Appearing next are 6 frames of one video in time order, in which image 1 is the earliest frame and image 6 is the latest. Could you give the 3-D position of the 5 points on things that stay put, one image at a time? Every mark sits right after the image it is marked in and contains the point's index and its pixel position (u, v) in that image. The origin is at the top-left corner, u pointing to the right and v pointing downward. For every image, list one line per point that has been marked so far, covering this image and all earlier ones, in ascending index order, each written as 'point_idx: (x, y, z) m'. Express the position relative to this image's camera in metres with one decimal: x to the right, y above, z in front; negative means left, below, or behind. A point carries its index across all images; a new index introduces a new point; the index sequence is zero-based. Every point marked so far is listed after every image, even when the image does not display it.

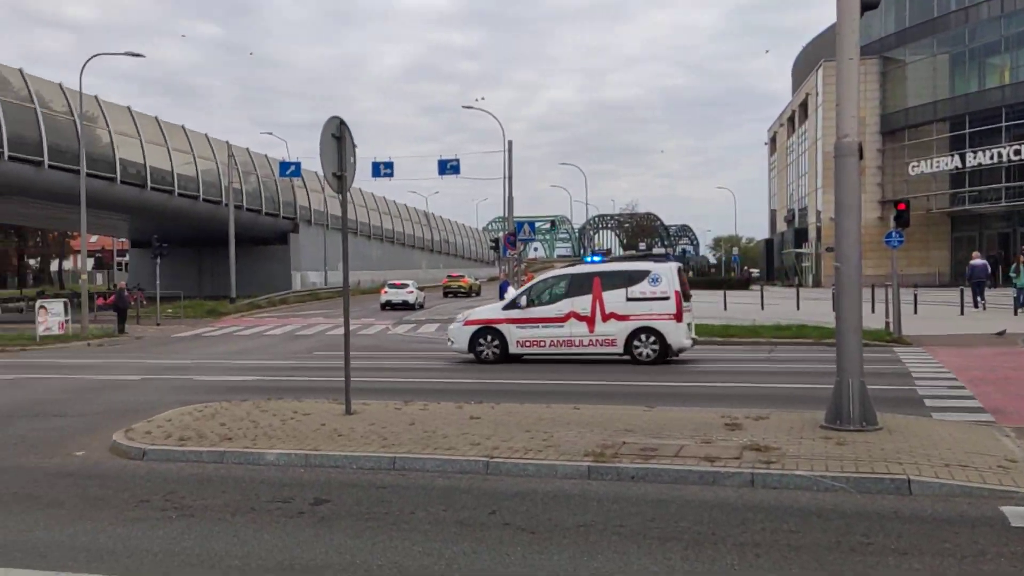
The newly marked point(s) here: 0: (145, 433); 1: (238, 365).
0: (-4.6, -1.8, +11.3) m
1: (-6.0, -1.7, +19.8) m
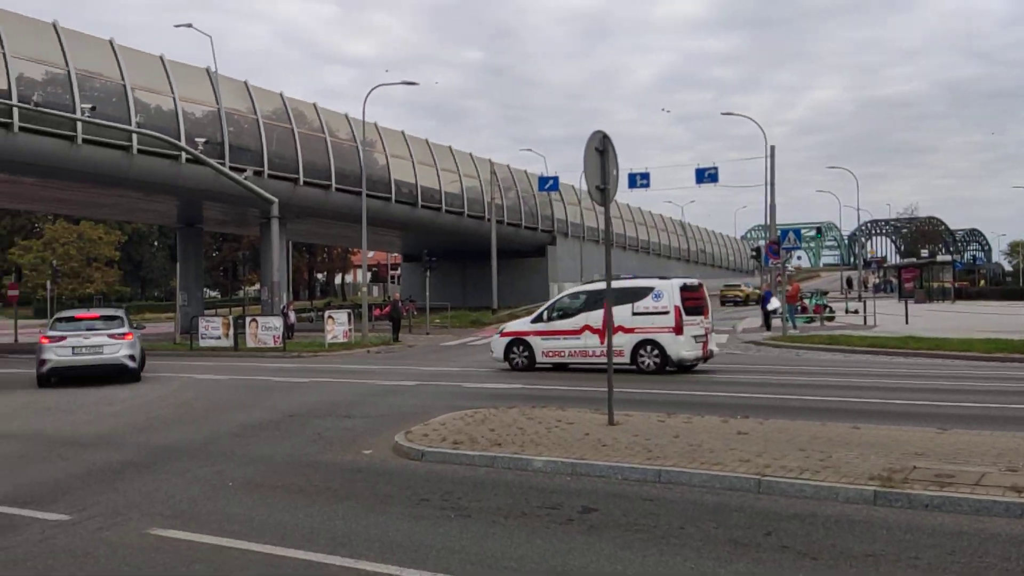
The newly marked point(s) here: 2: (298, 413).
0: (-1.2, -2.0, +12.1) m
1: (-0.2, -2.0, +20.6) m
2: (-3.5, -2.0, +14.8) m
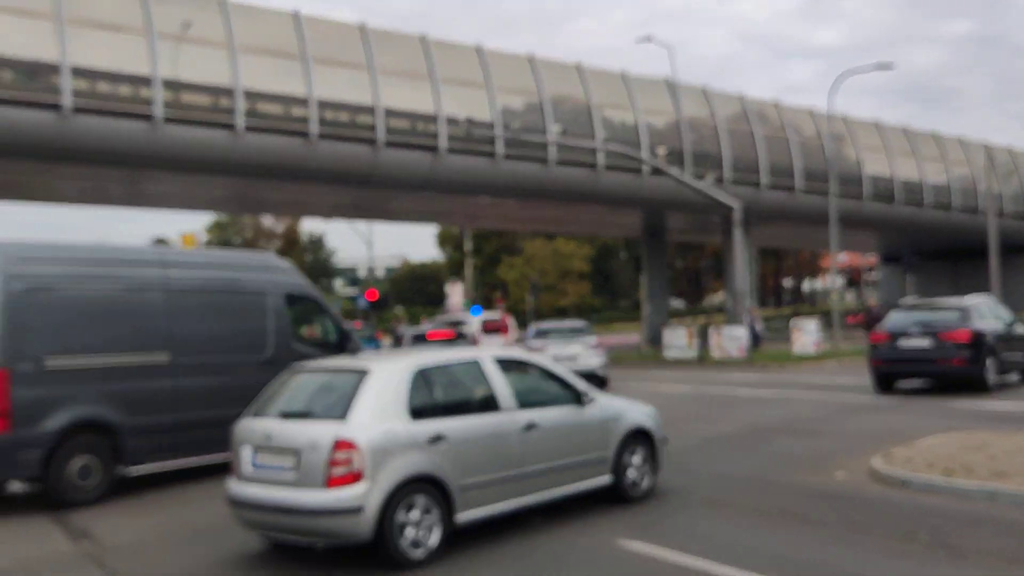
0: (+4.6, -2.0, +10.0) m
1: (+9.6, -2.0, +17.1) m
2: (+3.8, -2.1, +13.5) m
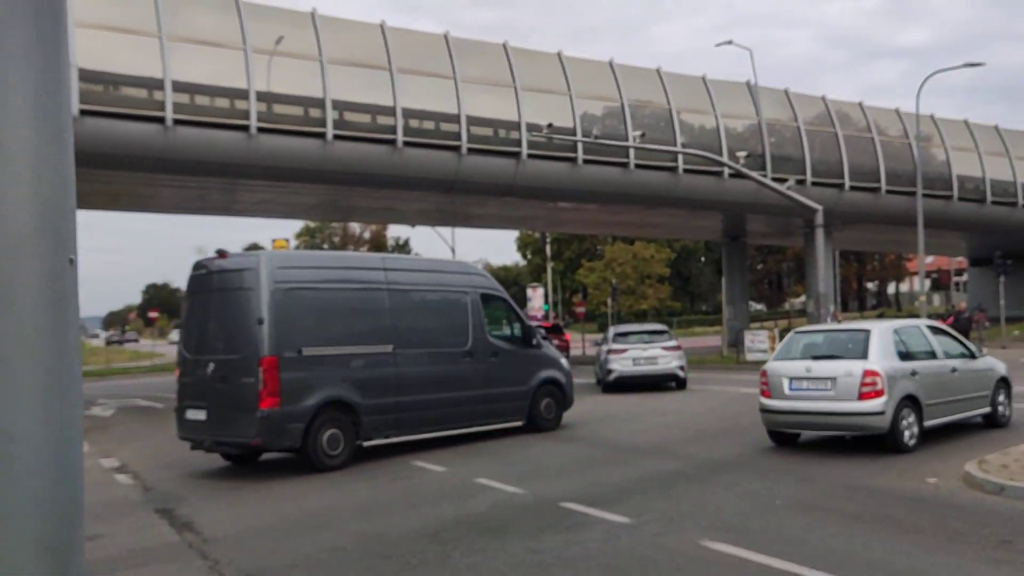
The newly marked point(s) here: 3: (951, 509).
0: (+5.5, -2.0, +10.0) m
1: (+11.1, -2.0, +16.6) m
2: (+5.1, -2.2, +13.5) m
3: (+4.3, -2.2, +8.8) m
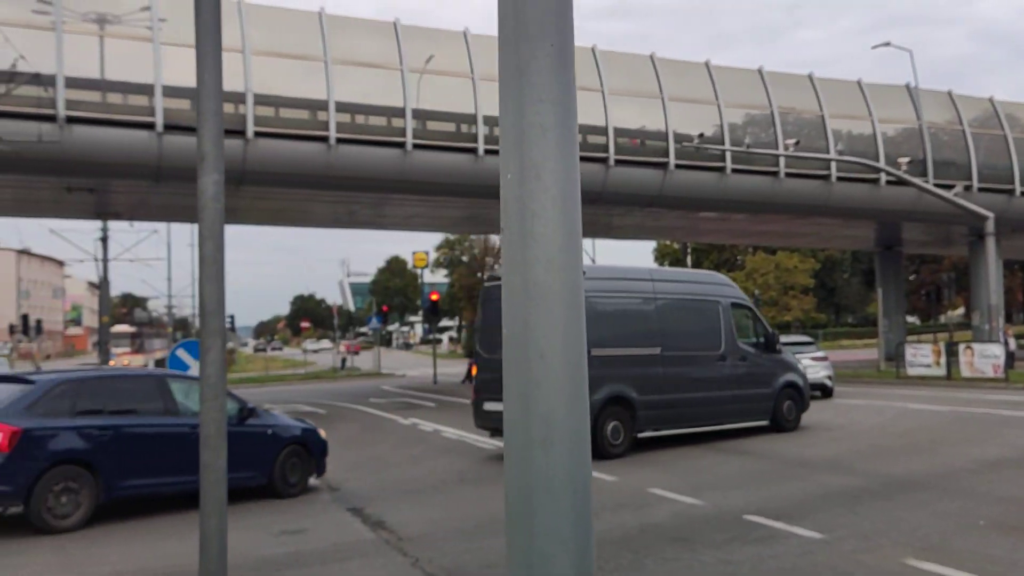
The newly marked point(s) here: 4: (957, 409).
0: (+7.5, -2.2, +9.3) m
1: (+13.9, -2.2, +15.1) m
2: (+7.5, -2.3, +12.8) m
3: (+6.2, -2.3, +8.2) m
4: (+8.6, -2.4, +17.6) m
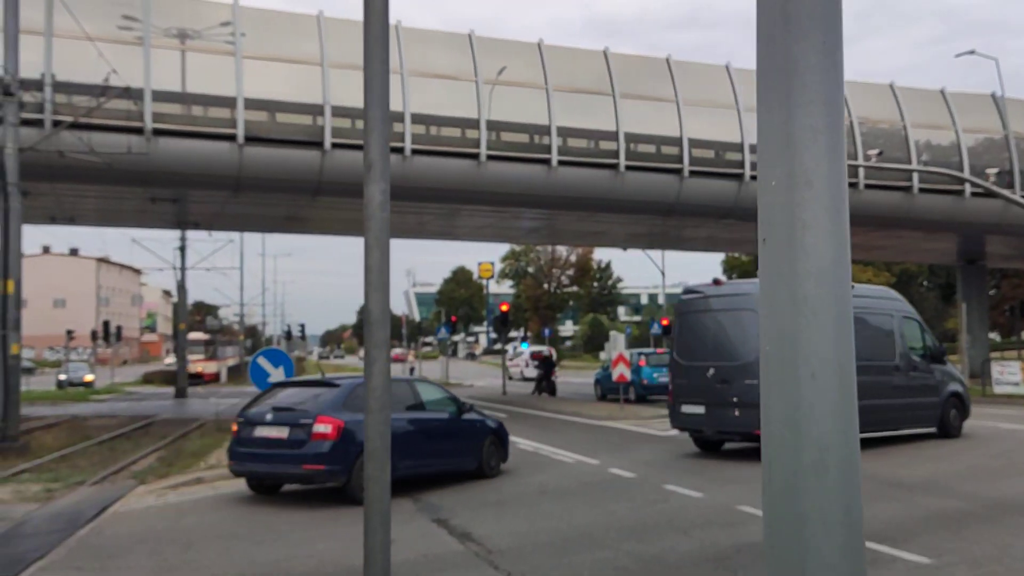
0: (+8.4, -2.3, +8.7) m
1: (+15.2, -2.5, +14.0) m
2: (+8.7, -2.6, +12.2) m
3: (+7.0, -2.5, +7.7) m
4: (+10.1, -2.7, +16.9) m
